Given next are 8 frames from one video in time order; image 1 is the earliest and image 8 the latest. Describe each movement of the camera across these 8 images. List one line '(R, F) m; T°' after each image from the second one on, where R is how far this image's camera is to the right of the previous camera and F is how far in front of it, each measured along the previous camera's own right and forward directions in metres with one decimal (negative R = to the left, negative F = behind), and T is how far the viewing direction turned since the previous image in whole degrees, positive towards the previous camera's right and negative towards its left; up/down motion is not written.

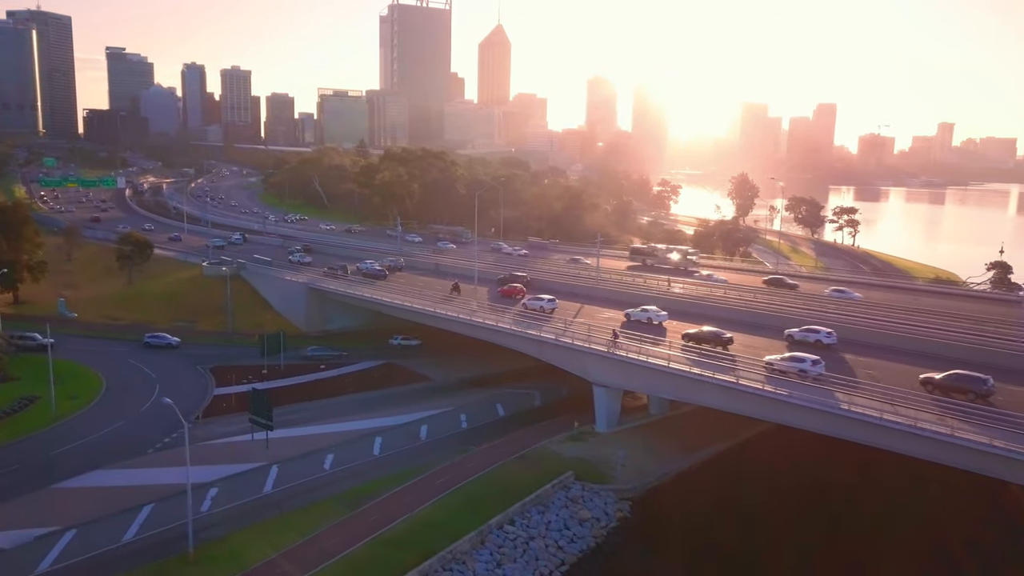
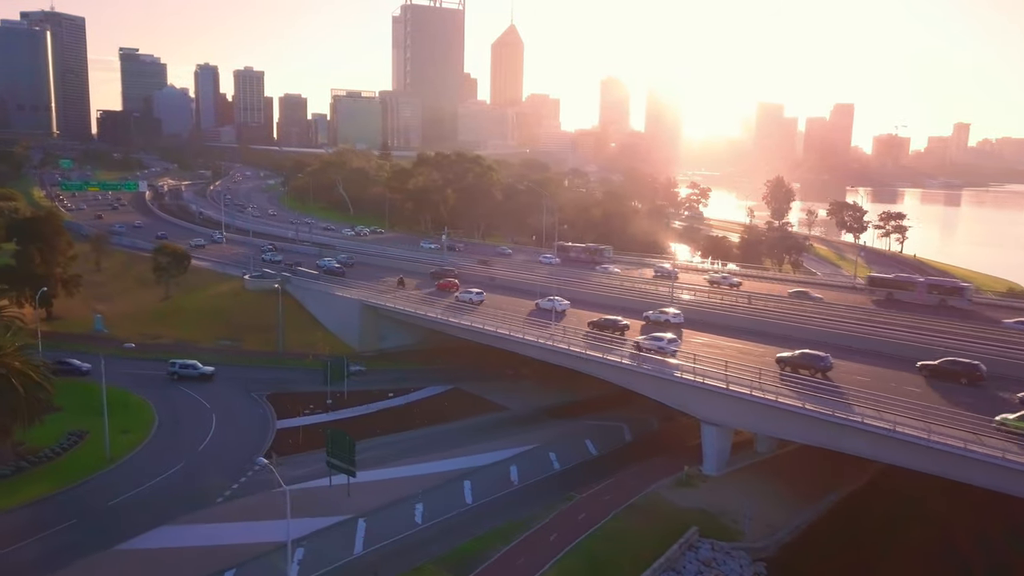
(-3.1, +3.2) m; -1°
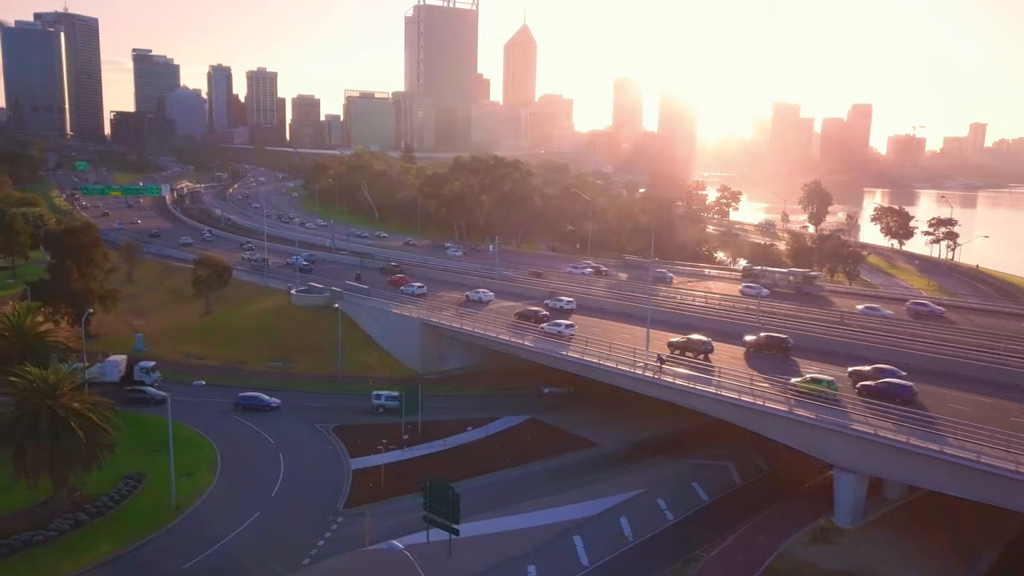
(-3.1, +3.1) m; -1°
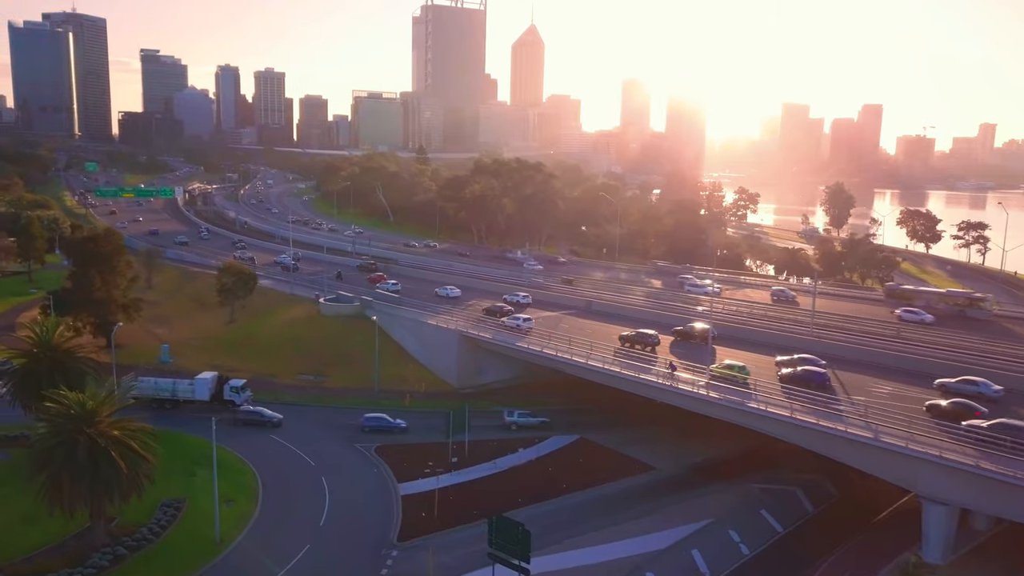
(-1.8, +1.7) m; 0°
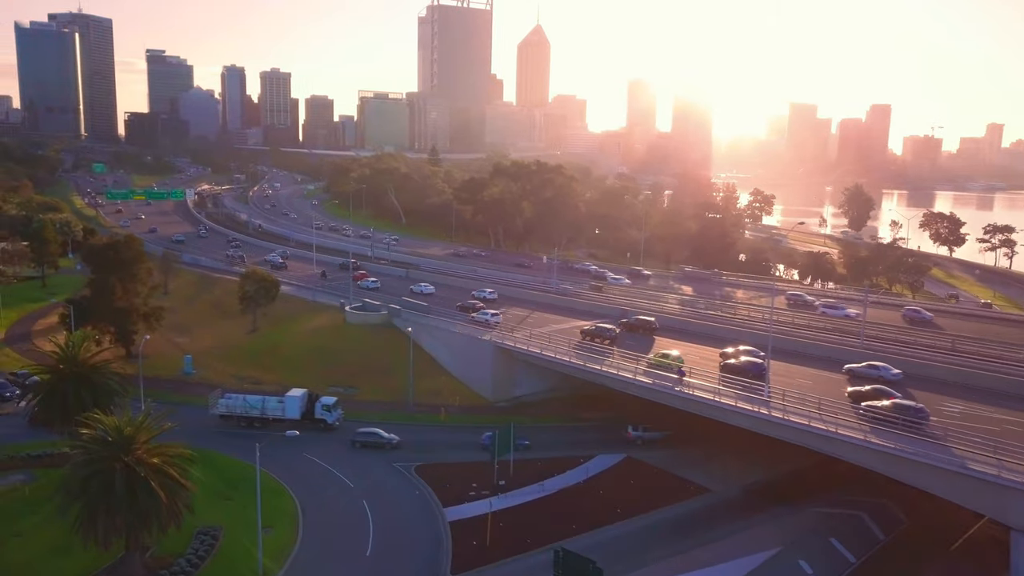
(-1.5, +1.5) m; 0°
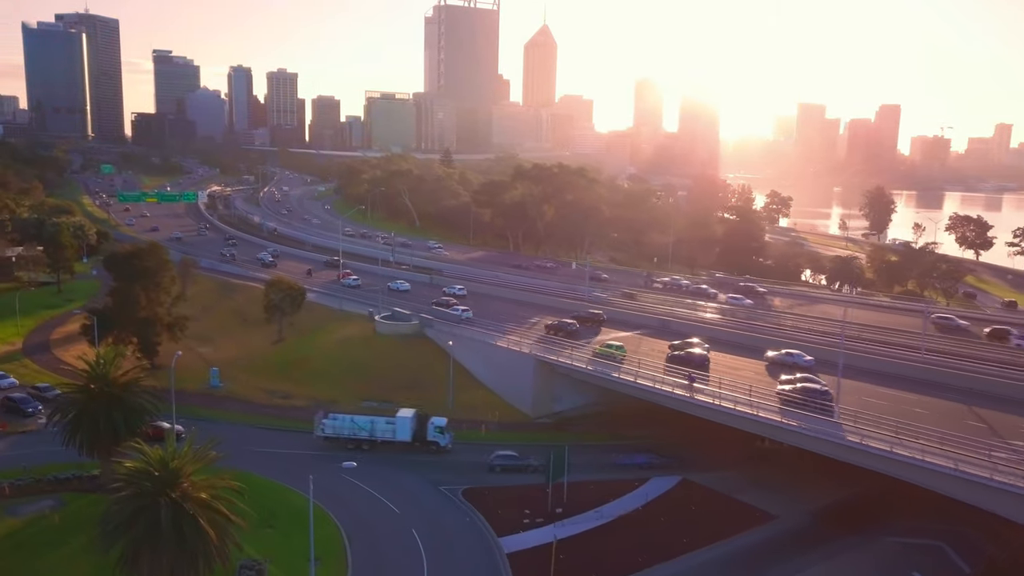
(-1.7, +1.6) m; 0°
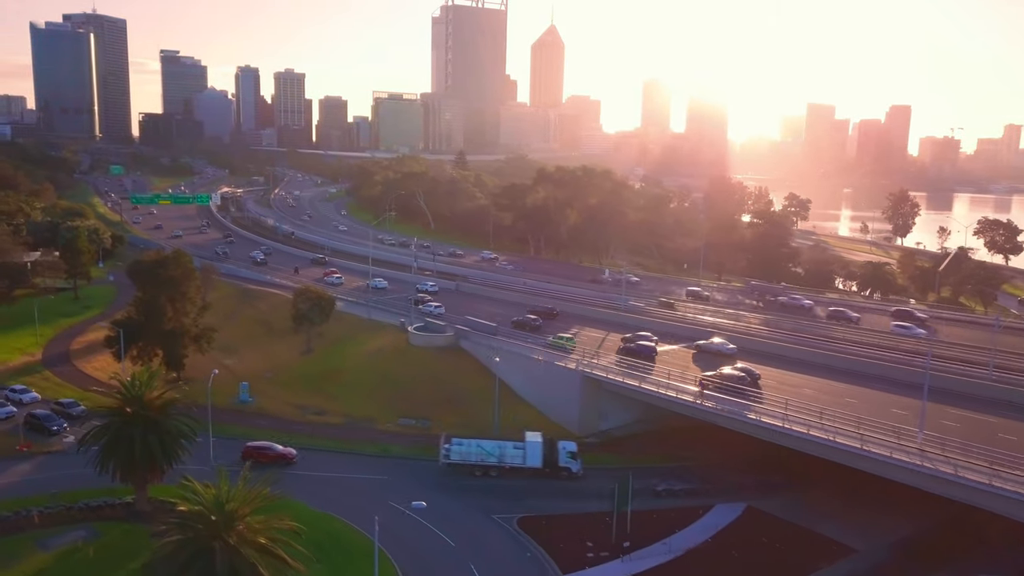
(-1.7, +1.8) m; 0°
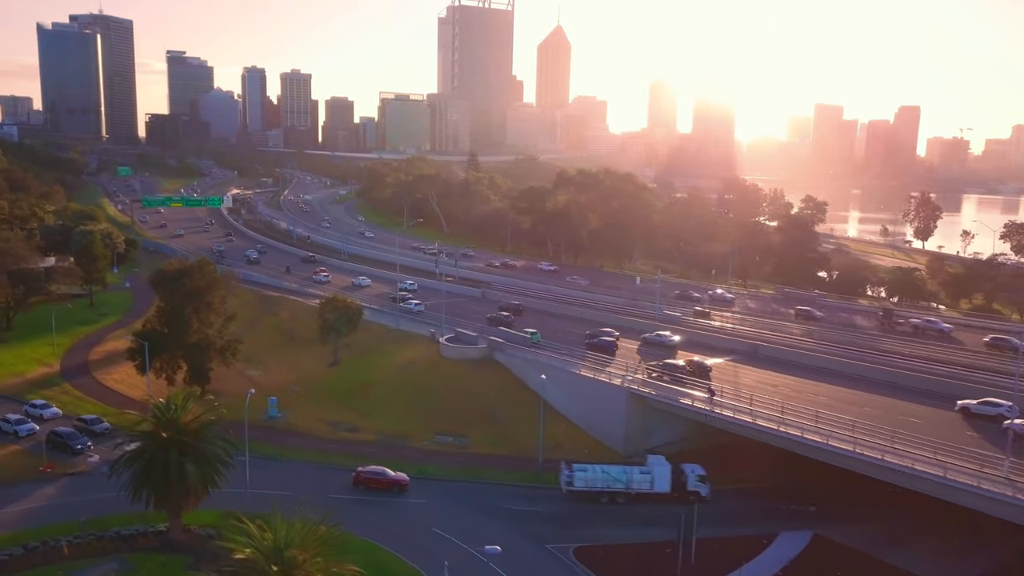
(-1.6, +1.6) m; 0°
